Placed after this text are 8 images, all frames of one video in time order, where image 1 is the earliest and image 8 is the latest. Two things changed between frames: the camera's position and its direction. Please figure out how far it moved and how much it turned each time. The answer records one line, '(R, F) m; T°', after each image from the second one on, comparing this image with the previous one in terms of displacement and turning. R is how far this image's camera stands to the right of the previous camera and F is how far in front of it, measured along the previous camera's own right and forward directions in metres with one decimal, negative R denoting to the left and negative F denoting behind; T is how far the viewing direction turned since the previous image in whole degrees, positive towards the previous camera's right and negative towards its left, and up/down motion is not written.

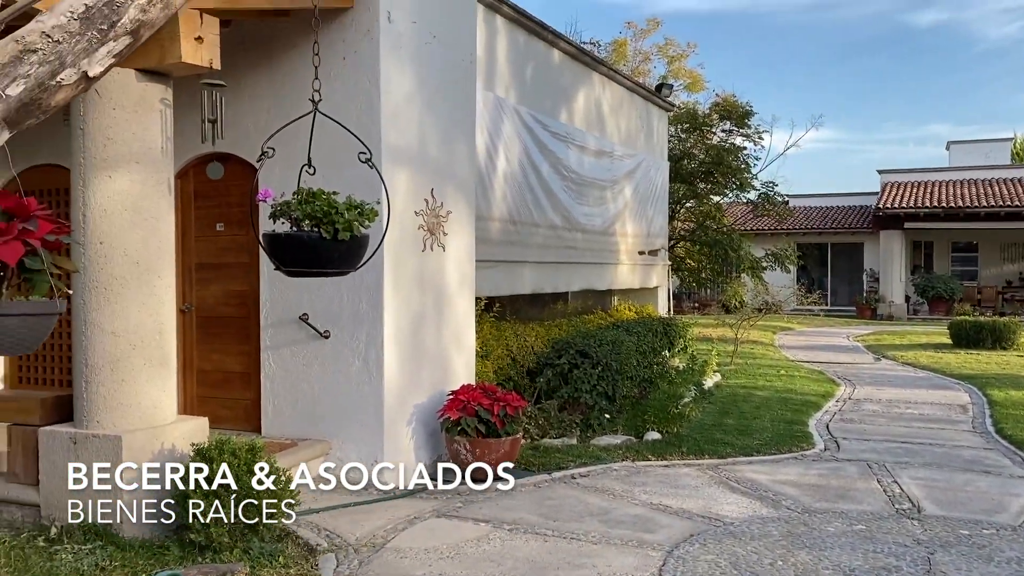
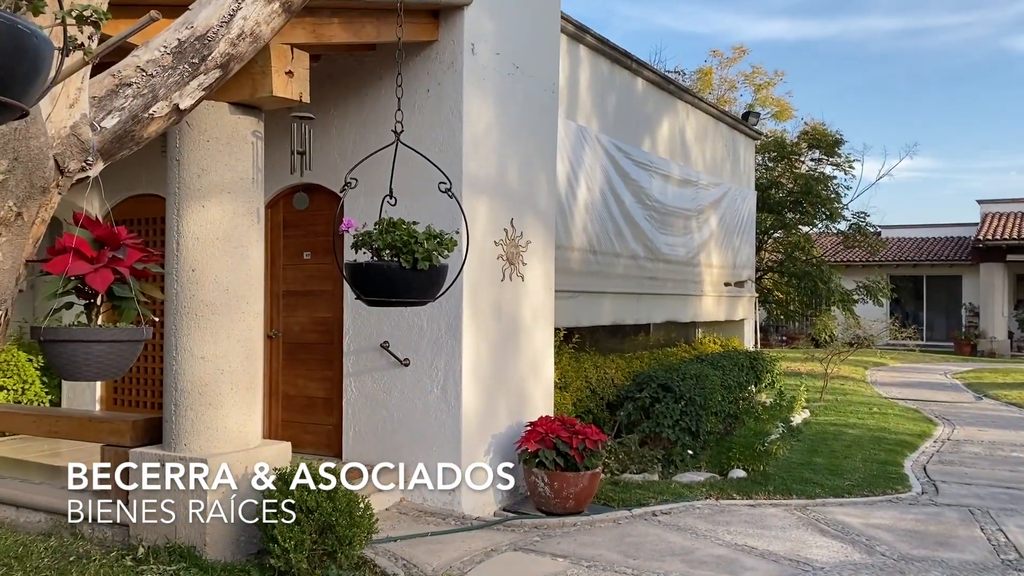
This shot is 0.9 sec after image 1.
(0.0, 0.0) m; -5°
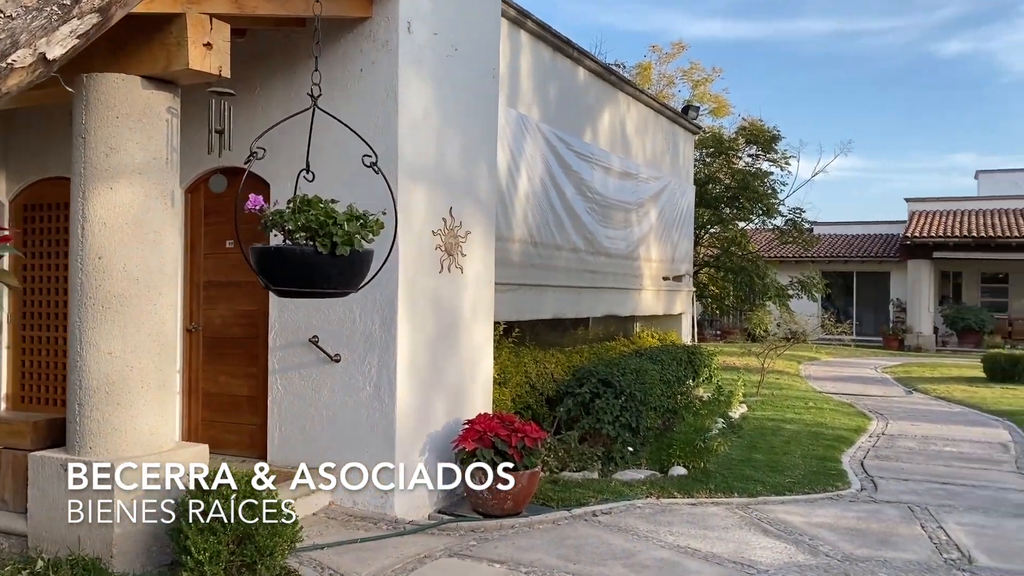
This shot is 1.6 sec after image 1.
(0.0, +0.2) m; +4°
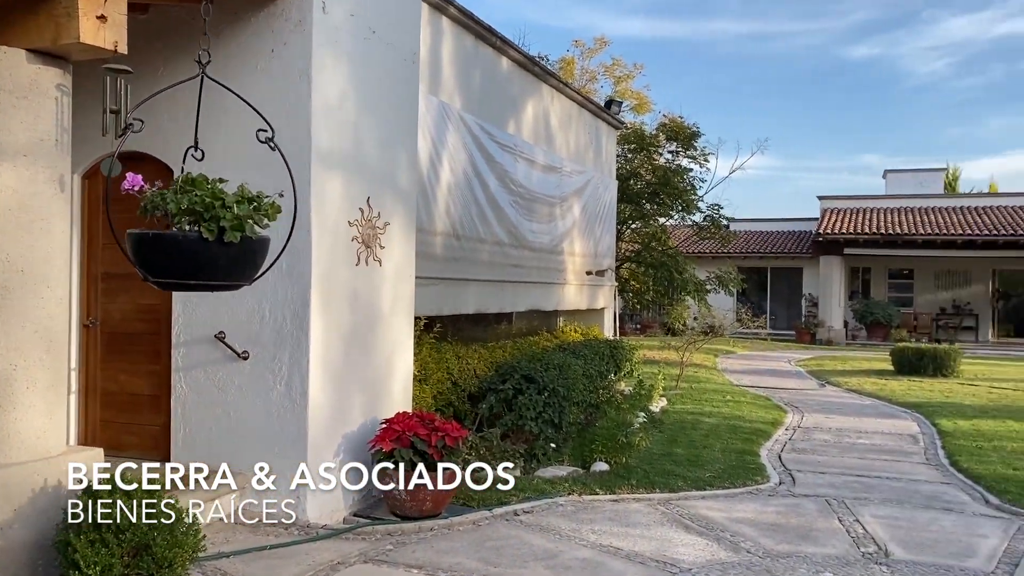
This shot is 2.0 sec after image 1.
(0.0, +0.1) m; +5°
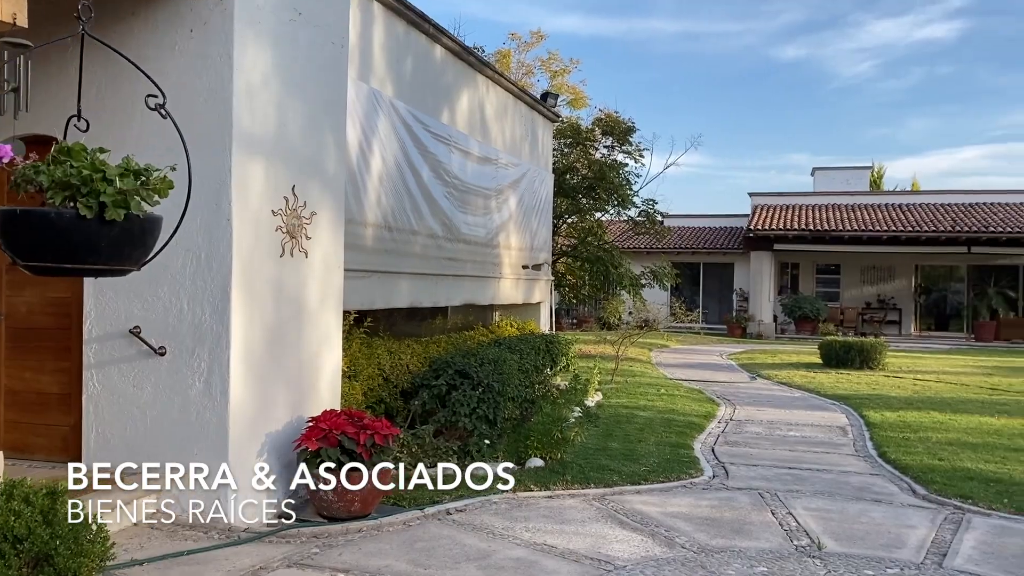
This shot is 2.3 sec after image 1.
(0.0, +0.1) m; +4°
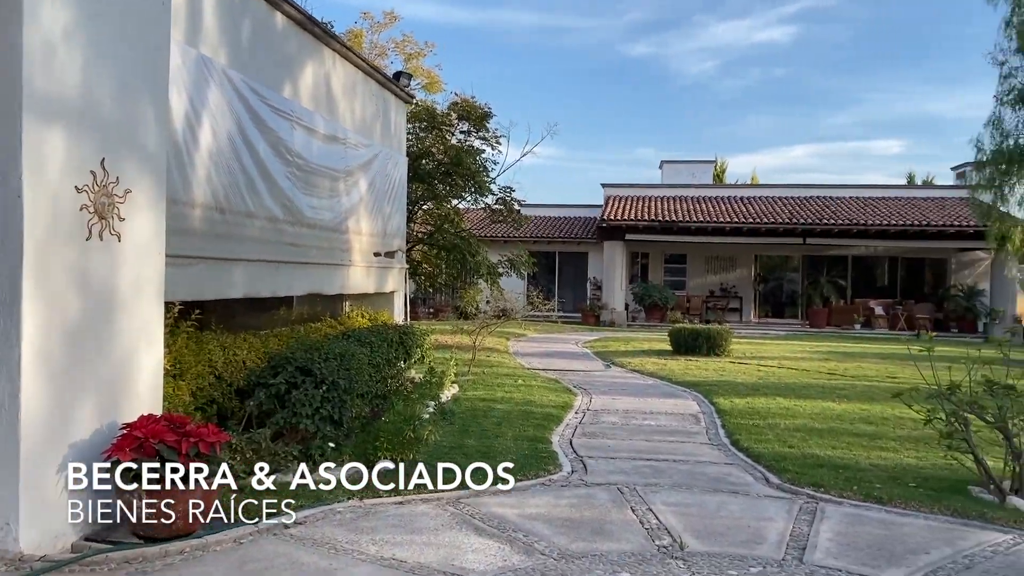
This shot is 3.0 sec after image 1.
(0.0, +0.4) m; +9°
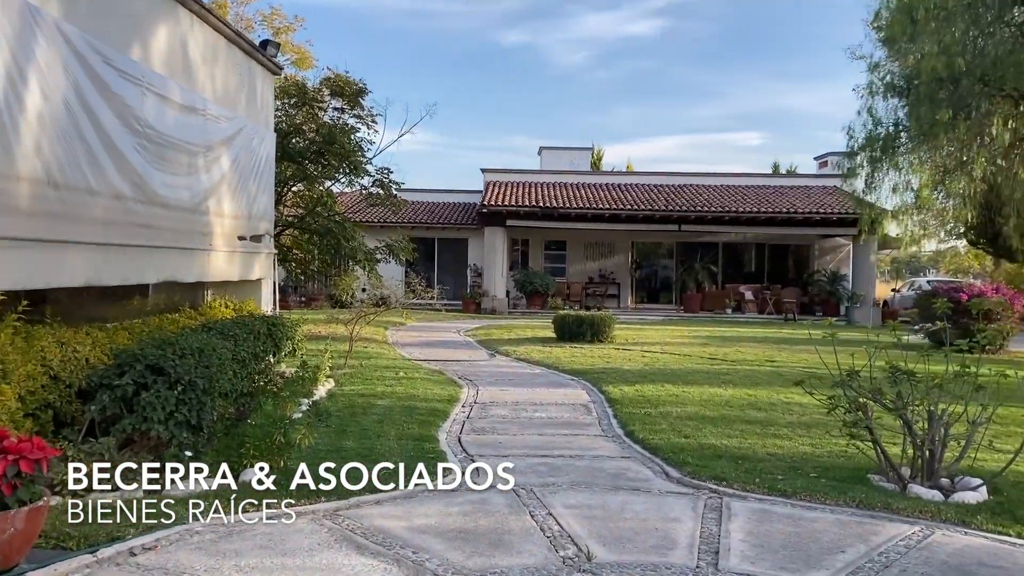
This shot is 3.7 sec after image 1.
(0.0, +0.5) m; +8°
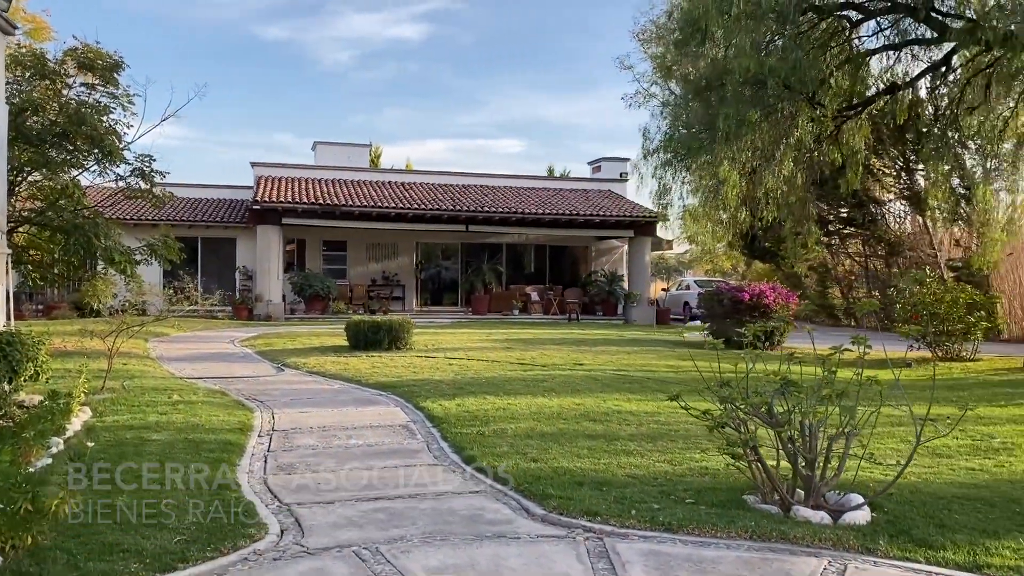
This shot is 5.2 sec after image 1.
(-0.3, +0.9) m; +15°
